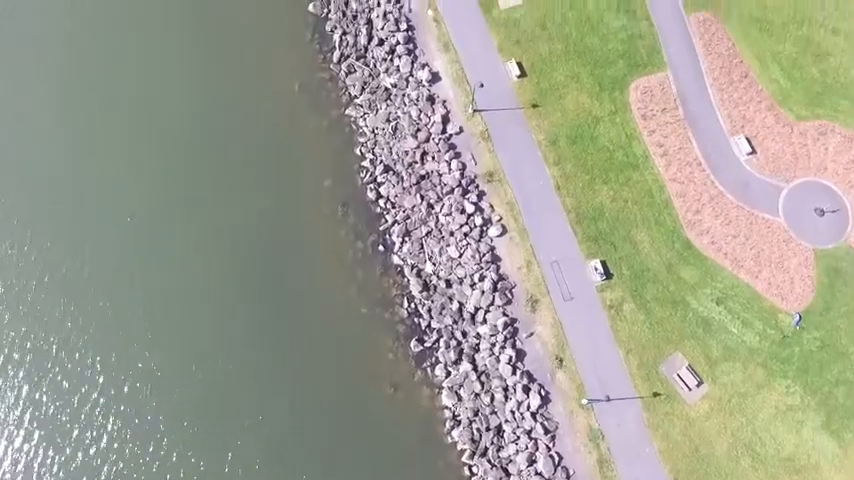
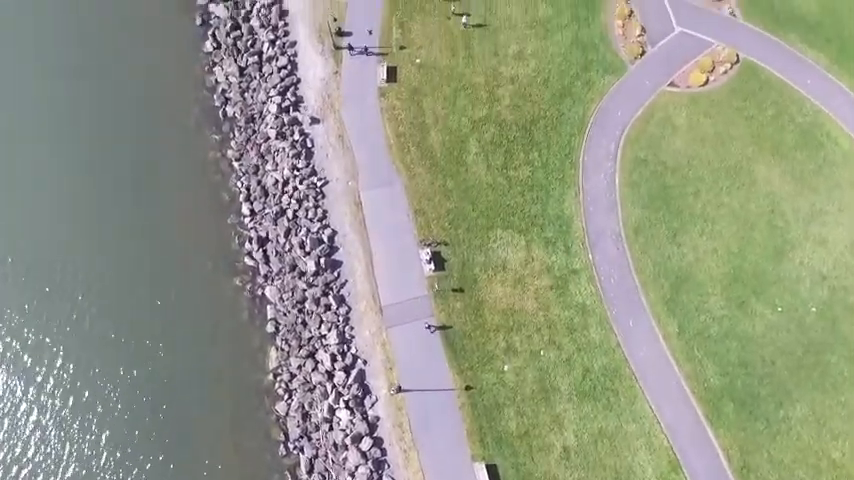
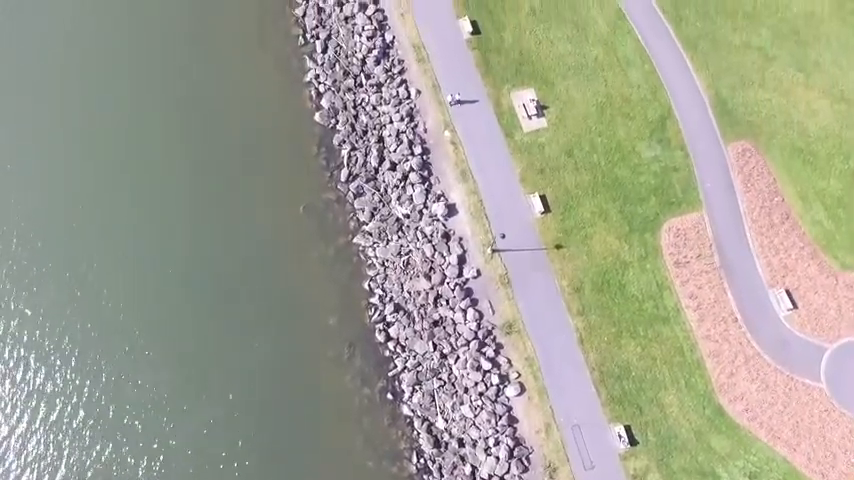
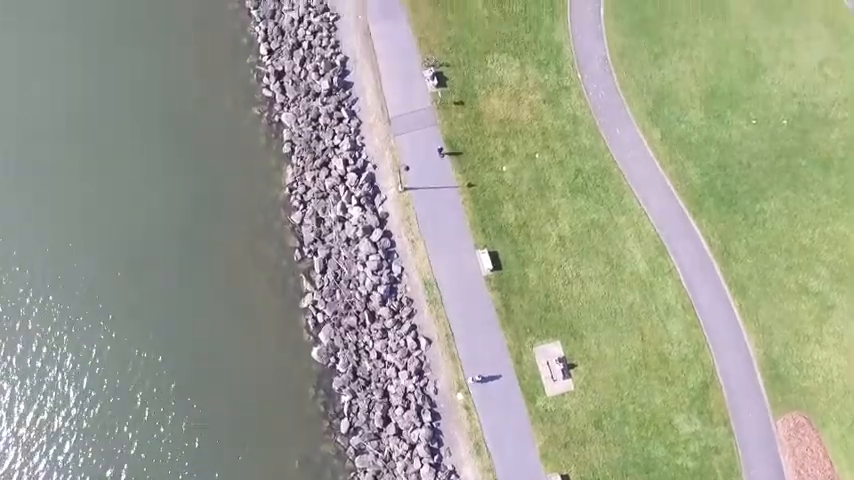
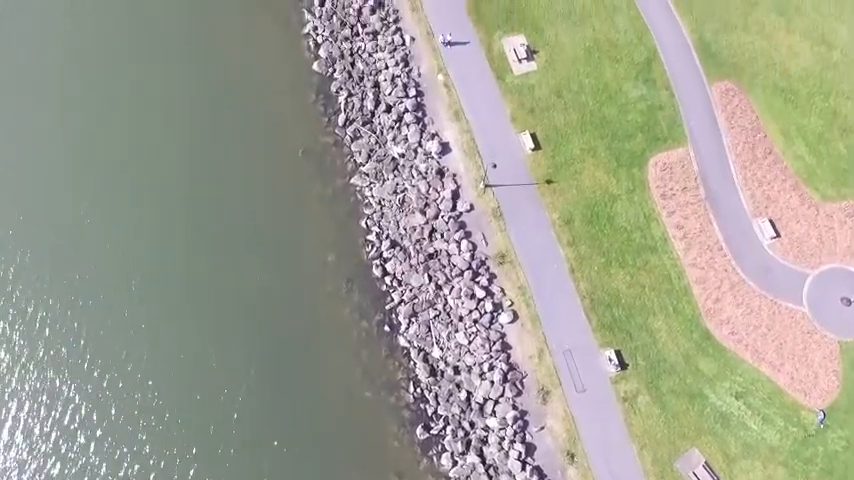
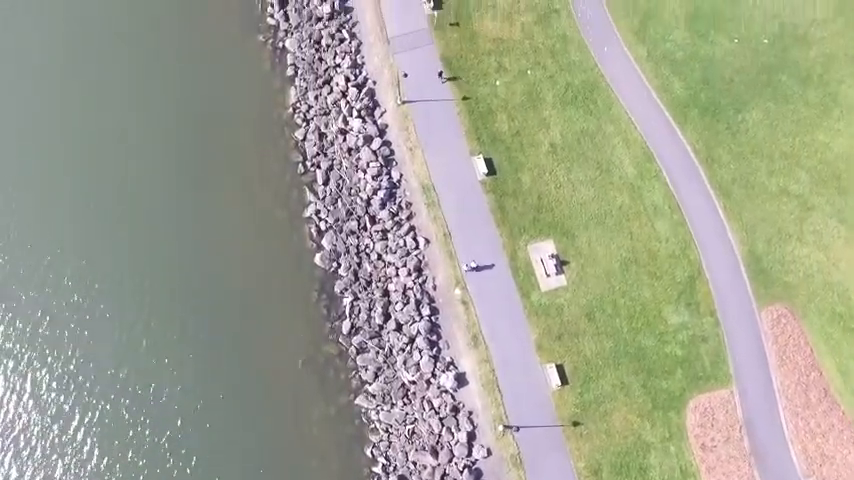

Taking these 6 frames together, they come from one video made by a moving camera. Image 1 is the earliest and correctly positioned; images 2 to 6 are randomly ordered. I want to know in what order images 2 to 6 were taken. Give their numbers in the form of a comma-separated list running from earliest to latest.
5, 3, 6, 4, 2
